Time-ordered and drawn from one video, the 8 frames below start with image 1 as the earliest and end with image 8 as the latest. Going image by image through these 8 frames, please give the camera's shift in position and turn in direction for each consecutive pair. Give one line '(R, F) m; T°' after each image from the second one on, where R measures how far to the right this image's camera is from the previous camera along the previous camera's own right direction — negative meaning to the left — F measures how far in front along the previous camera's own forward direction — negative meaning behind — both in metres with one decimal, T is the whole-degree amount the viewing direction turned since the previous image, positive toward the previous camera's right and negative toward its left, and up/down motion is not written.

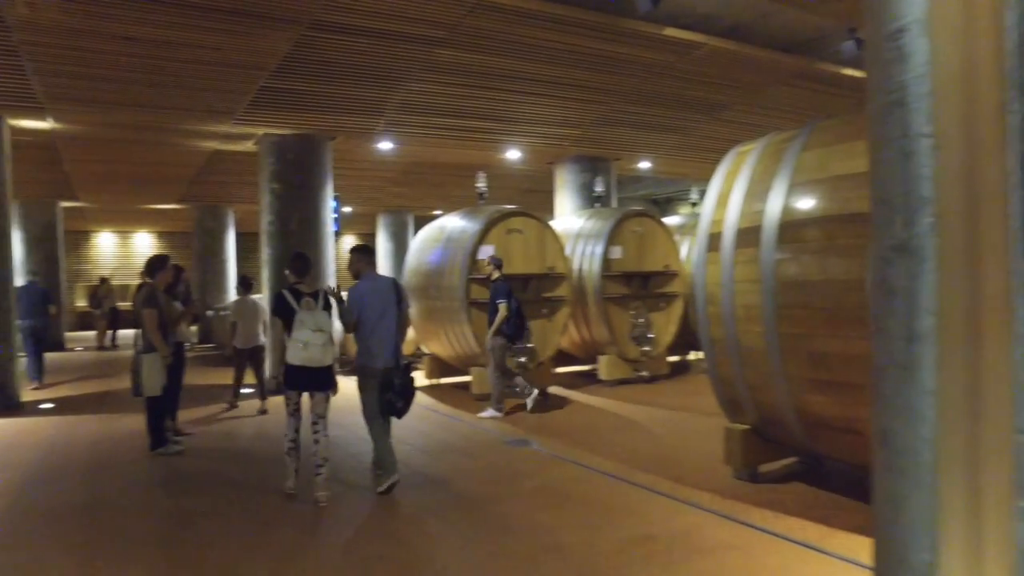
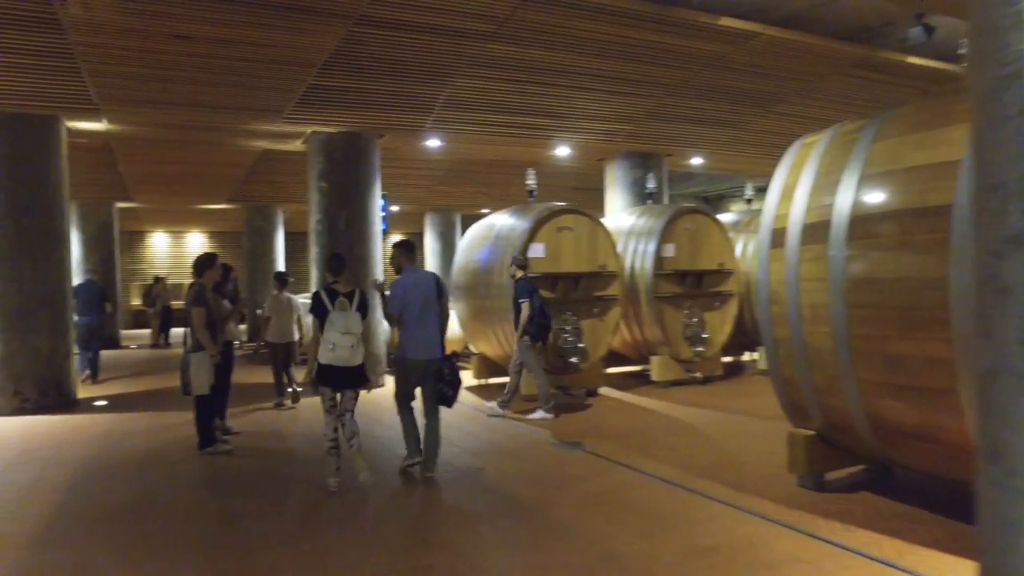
(0.0, +0.1) m; -3°
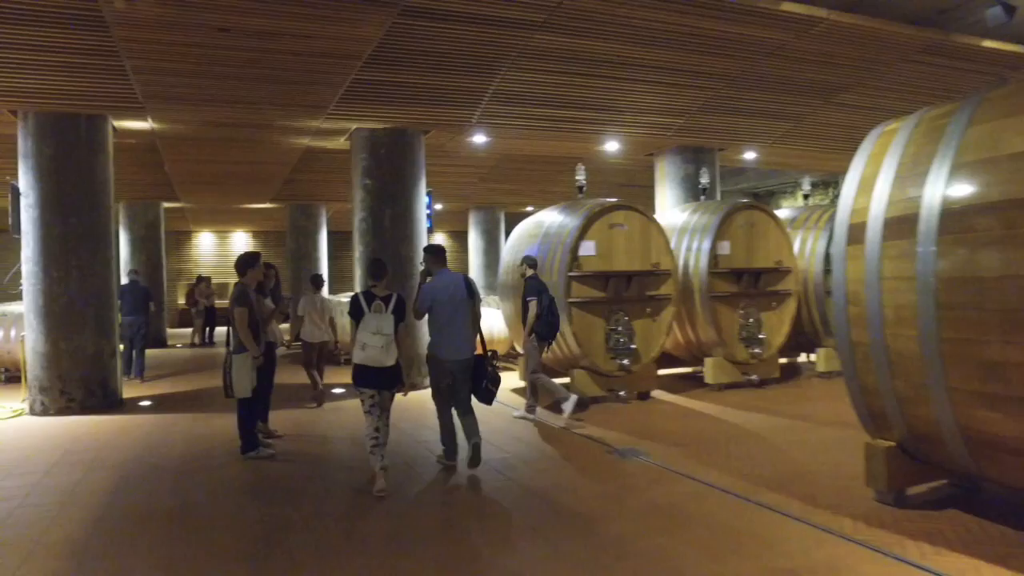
(-0.1, +0.2) m; -3°
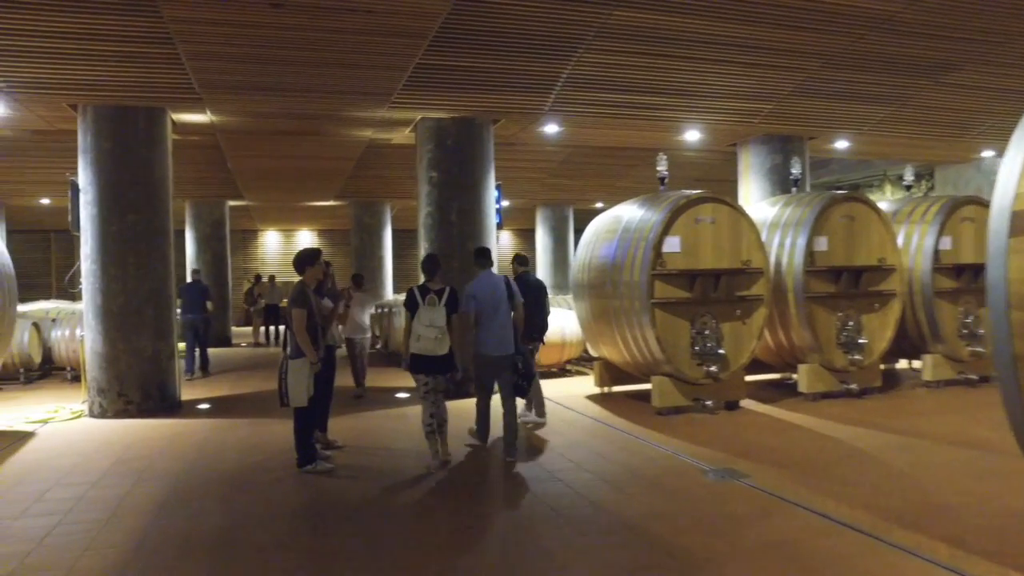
(-0.1, +0.5) m; -4°
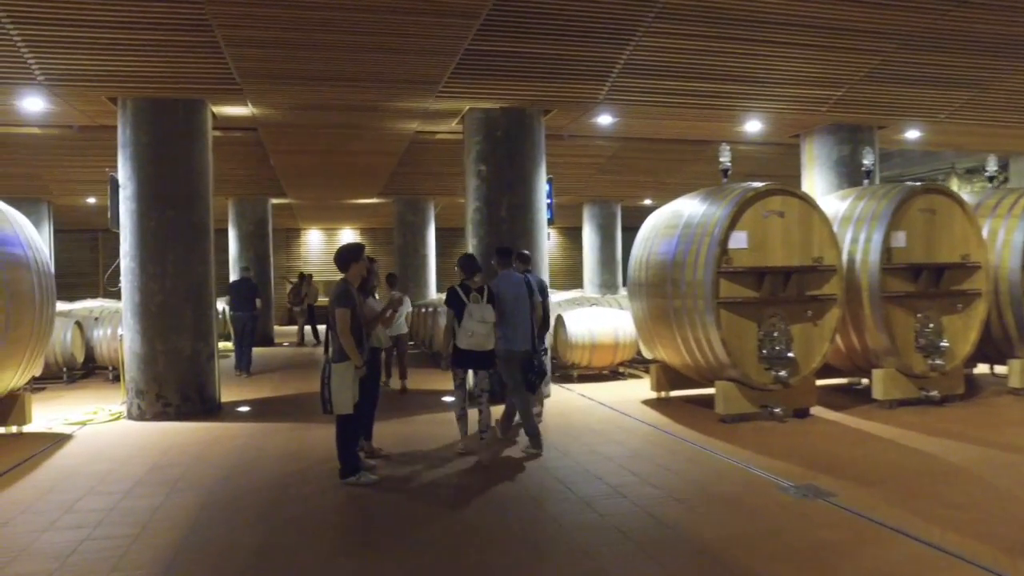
(-0.1, +0.4) m; -3°
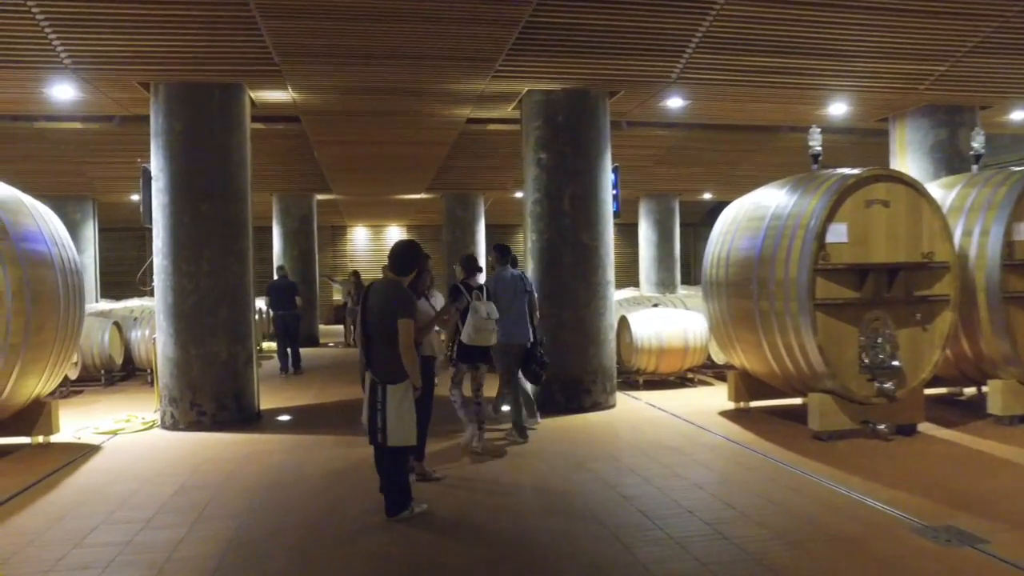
(-0.1, +0.7) m; -3°
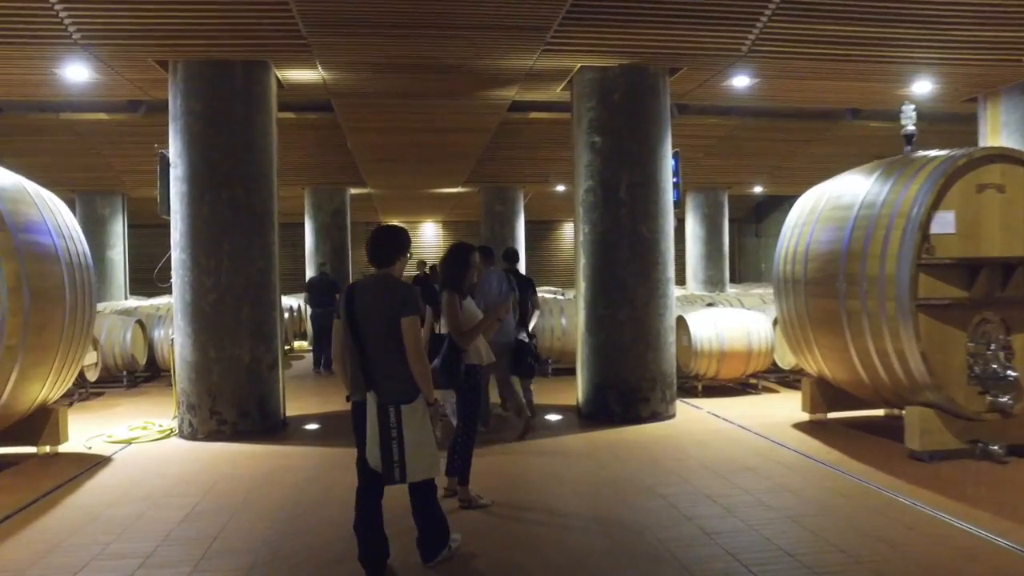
(-0.1, +0.7) m; -2°
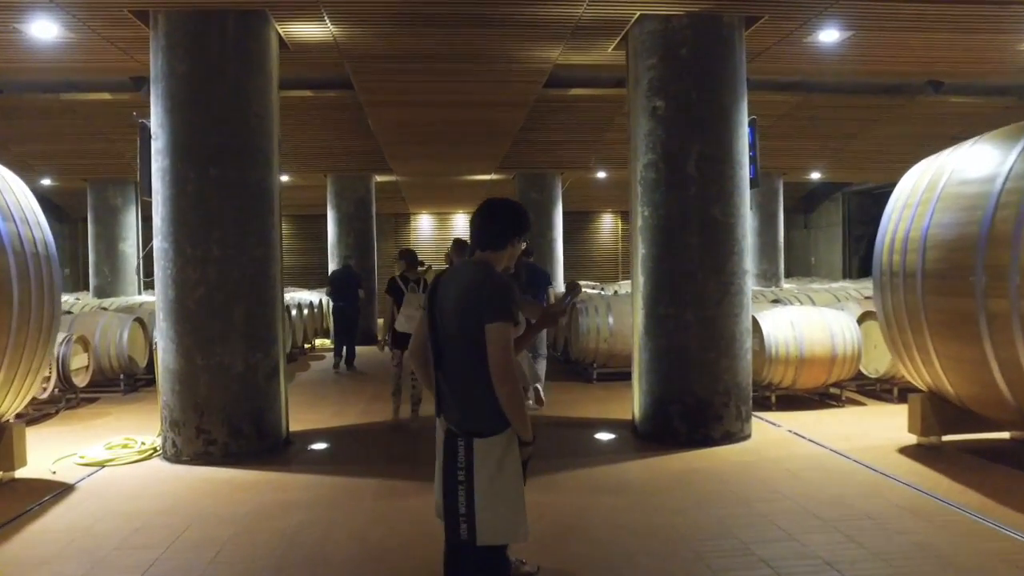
(-0.1, +1.1) m; -2°
